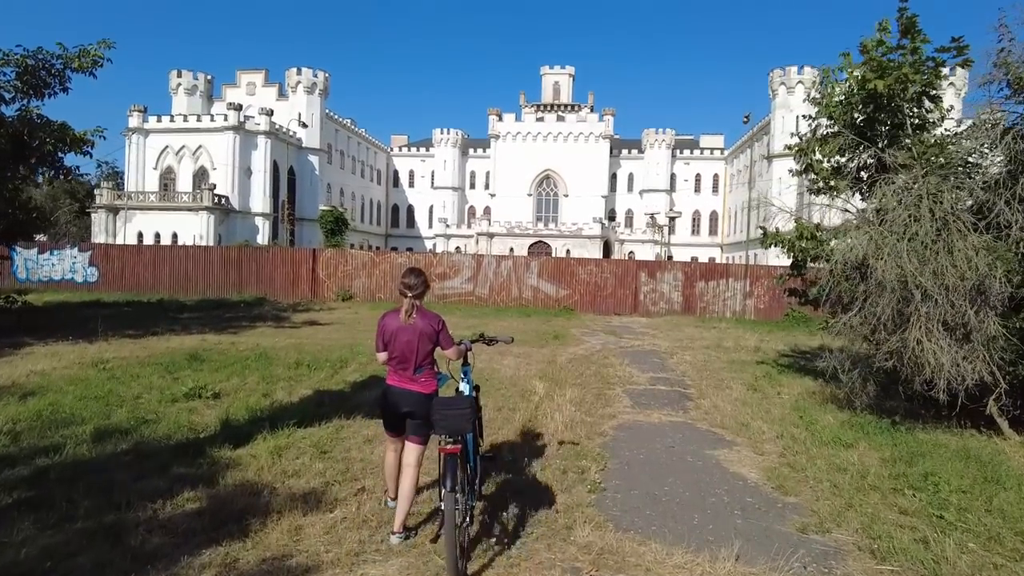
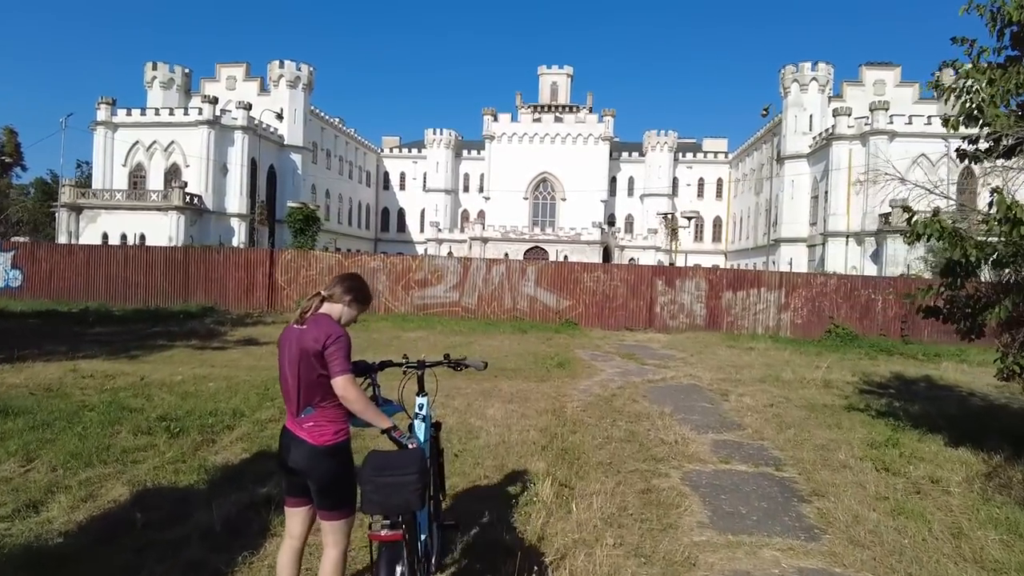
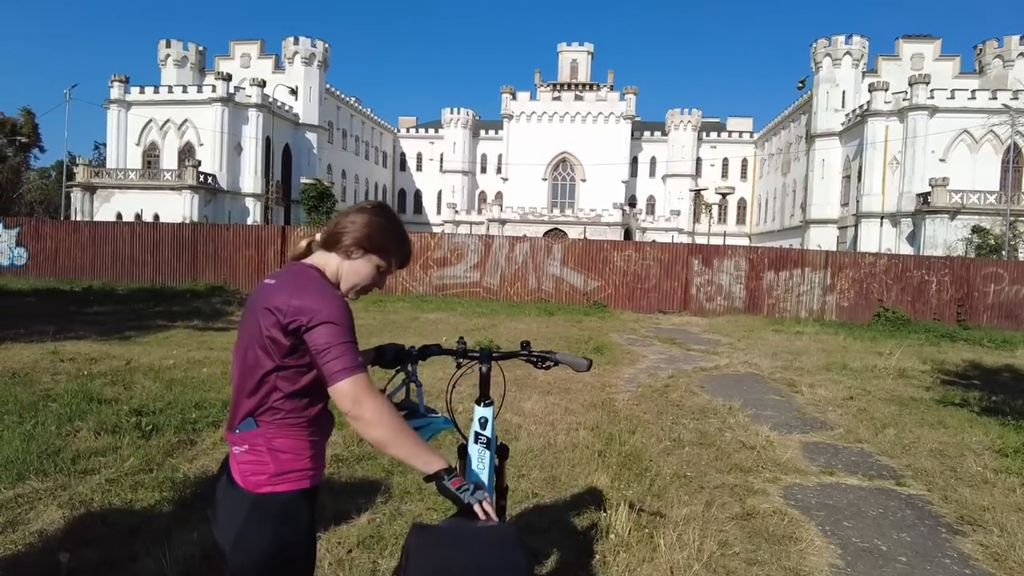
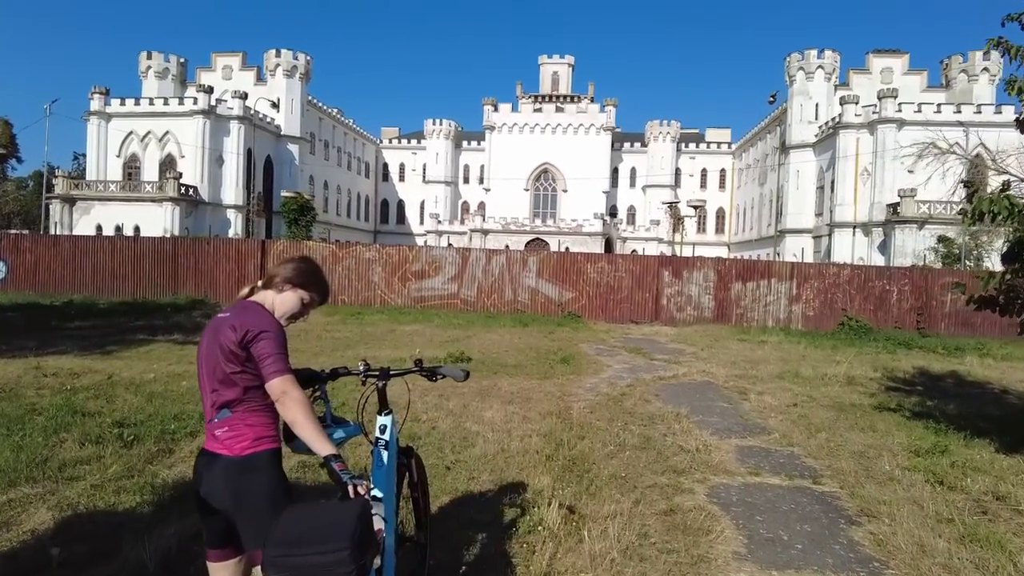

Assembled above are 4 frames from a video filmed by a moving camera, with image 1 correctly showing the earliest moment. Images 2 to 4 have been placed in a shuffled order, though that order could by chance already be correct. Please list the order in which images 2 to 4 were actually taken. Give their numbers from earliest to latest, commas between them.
2, 4, 3
